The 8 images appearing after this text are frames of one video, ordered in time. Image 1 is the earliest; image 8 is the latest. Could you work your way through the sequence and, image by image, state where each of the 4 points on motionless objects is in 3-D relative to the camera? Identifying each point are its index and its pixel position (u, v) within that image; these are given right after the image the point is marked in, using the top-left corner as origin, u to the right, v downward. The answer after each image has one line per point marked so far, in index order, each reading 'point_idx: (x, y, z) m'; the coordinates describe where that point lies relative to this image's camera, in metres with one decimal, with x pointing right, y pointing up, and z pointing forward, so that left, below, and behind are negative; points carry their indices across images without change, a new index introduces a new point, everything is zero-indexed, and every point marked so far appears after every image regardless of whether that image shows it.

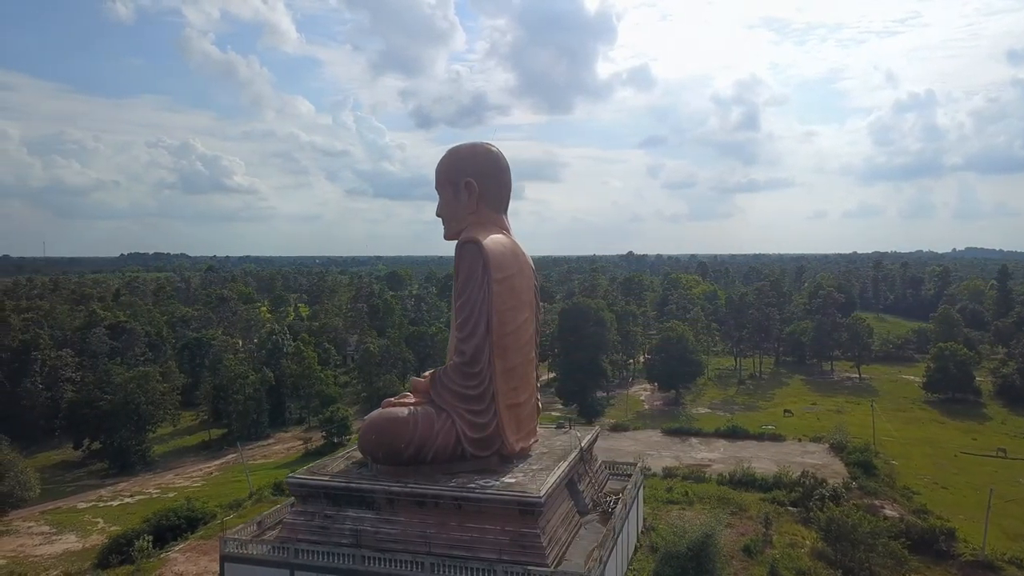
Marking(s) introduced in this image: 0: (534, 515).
0: (+0.3, -3.0, +9.0) m
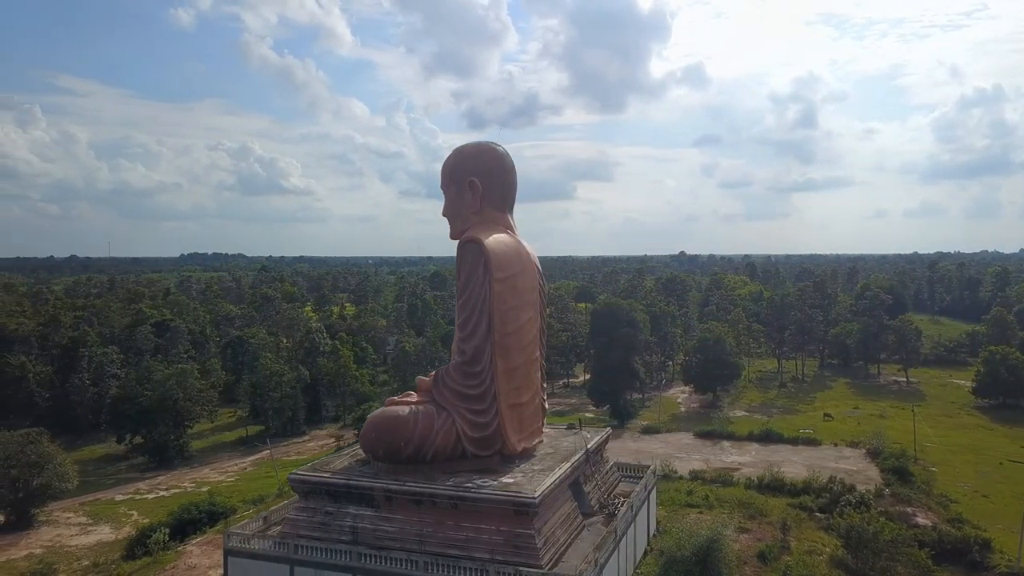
0: (+0.2, -2.9, +9.0) m
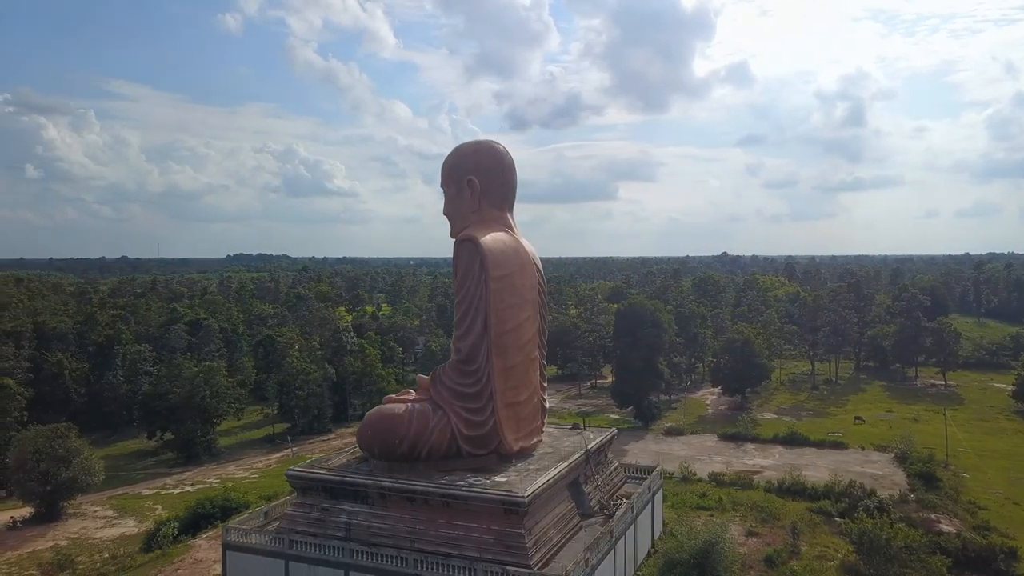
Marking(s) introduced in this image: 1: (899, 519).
0: (+0.1, -2.9, +8.9) m
1: (+10.1, -6.0, +17.8) m
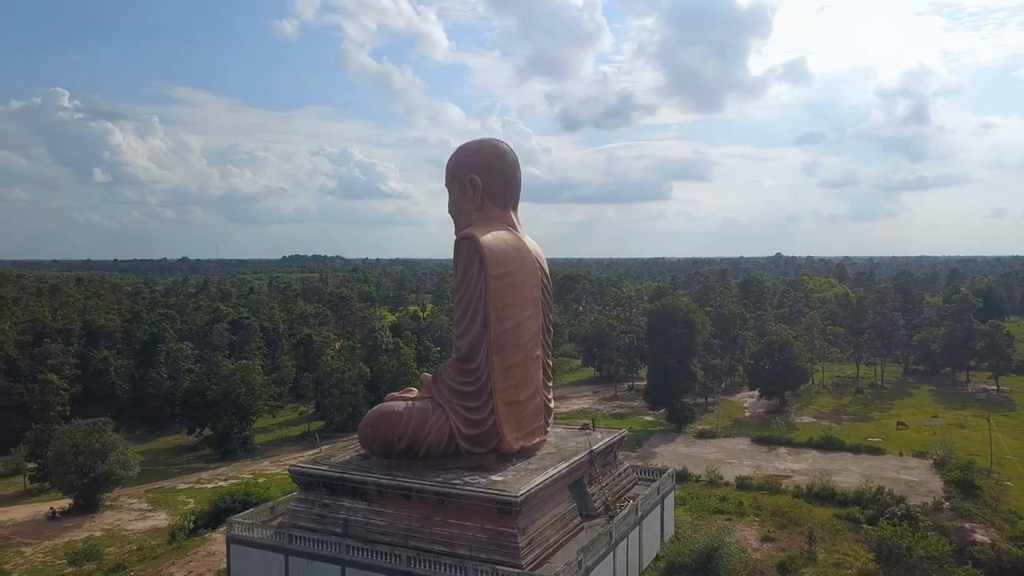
0: (0.0, -2.9, +8.9) m
1: (+10.5, -6.0, +17.2) m
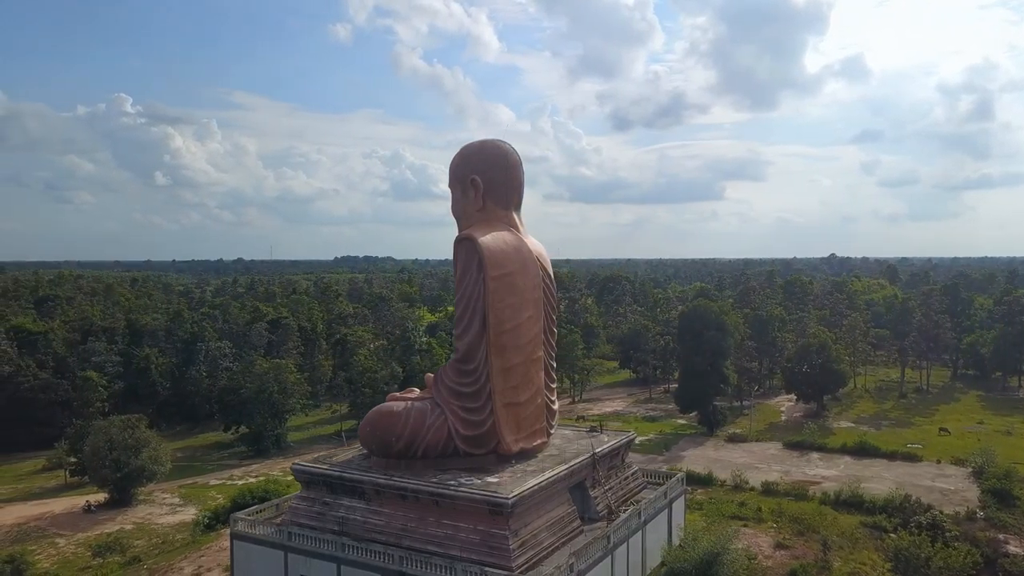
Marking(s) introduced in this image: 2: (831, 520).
0: (-0.1, -2.9, +8.8) m
1: (+10.8, -6.0, +16.6) m
2: (+8.4, -6.2, +18.4) m
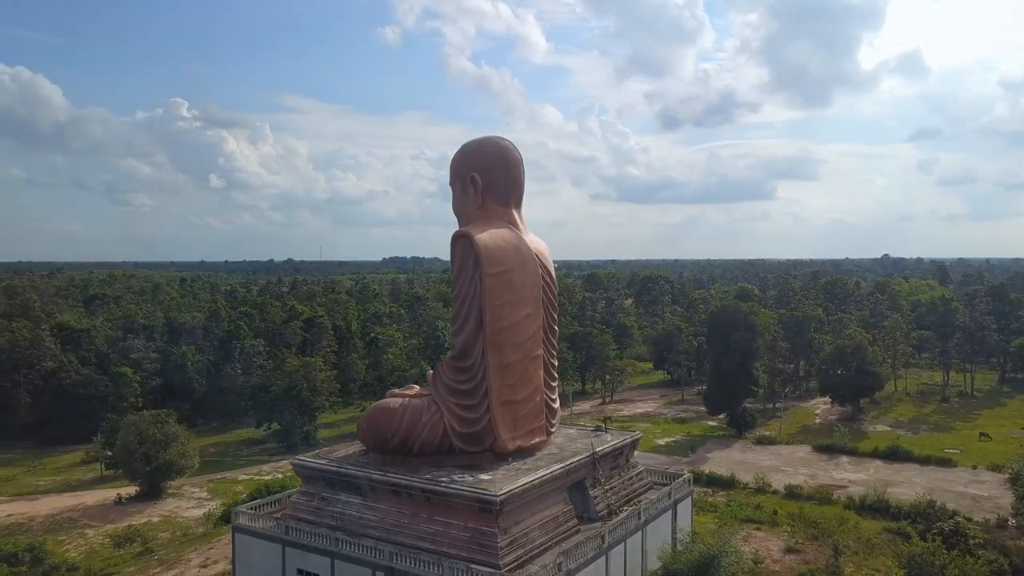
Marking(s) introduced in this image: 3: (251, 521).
0: (-0.2, -2.9, +8.8) m
1: (+11.0, -6.0, +16.0) m
2: (+8.7, -6.1, +18.0) m
3: (-4.0, -3.6, +10.7) m
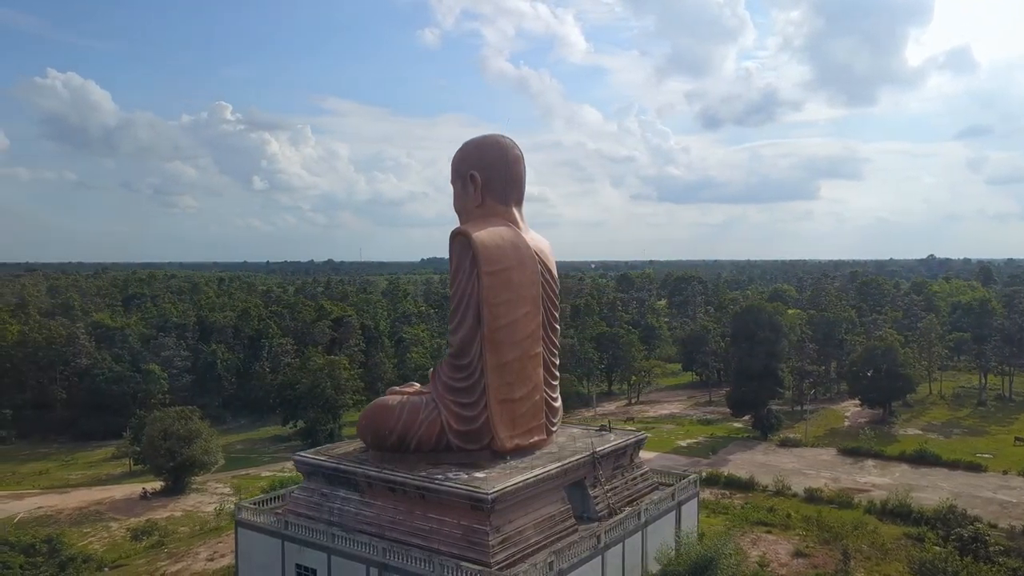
0: (-0.3, -2.8, +8.8) m
1: (+11.1, -6.0, +15.6) m
2: (+8.9, -6.1, +17.6) m
3: (-4.0, -3.6, +10.8) m
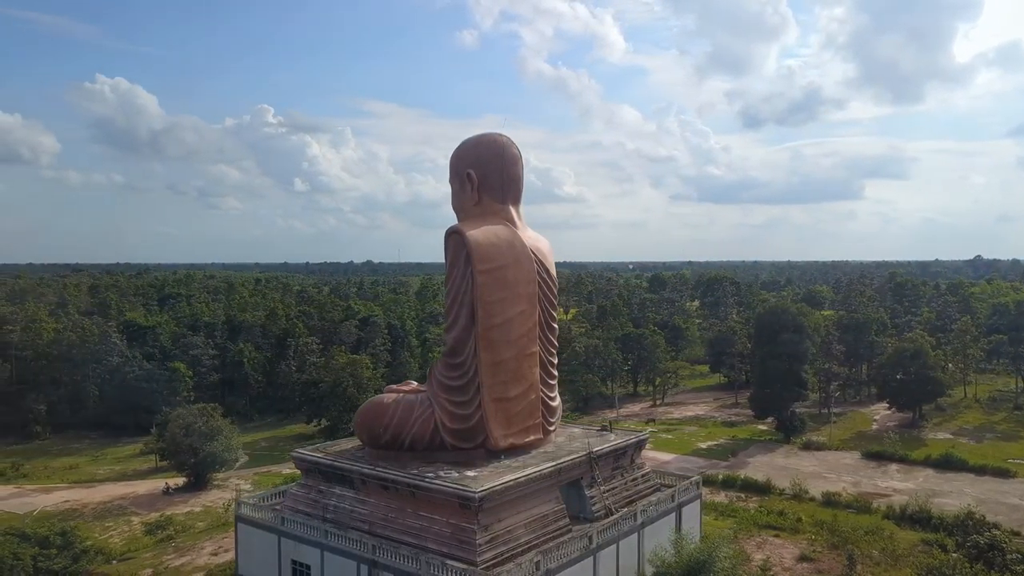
0: (-0.5, -2.8, +8.8) m
1: (+11.2, -6.0, +15.2) m
2: (+9.1, -6.1, +17.3) m
3: (-4.1, -3.5, +11.0) m
